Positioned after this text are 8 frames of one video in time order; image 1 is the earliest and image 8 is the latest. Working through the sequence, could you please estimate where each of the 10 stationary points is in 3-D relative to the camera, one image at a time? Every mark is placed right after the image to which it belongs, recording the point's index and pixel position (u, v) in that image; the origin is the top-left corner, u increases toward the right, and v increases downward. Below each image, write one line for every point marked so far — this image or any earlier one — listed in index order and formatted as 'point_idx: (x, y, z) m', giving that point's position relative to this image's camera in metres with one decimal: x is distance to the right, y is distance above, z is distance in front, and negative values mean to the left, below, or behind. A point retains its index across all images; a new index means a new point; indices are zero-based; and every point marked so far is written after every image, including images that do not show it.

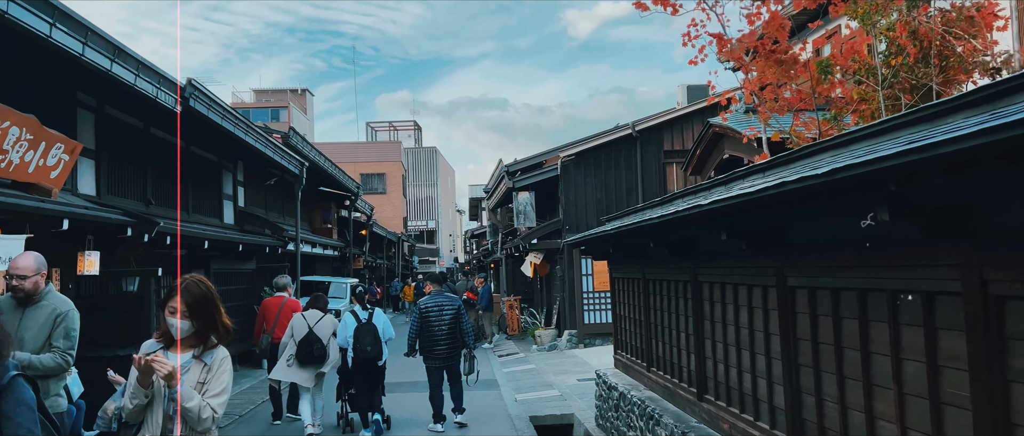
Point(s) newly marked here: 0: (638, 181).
0: (+2.4, +0.7, +15.0) m
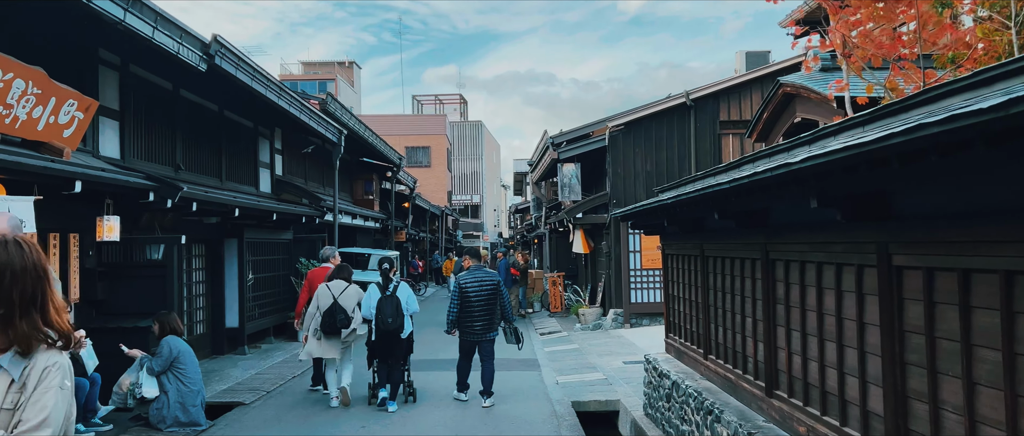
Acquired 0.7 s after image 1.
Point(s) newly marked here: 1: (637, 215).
0: (+3.2, +1.1, +14.2) m
1: (+1.1, 0.0, +7.3) m
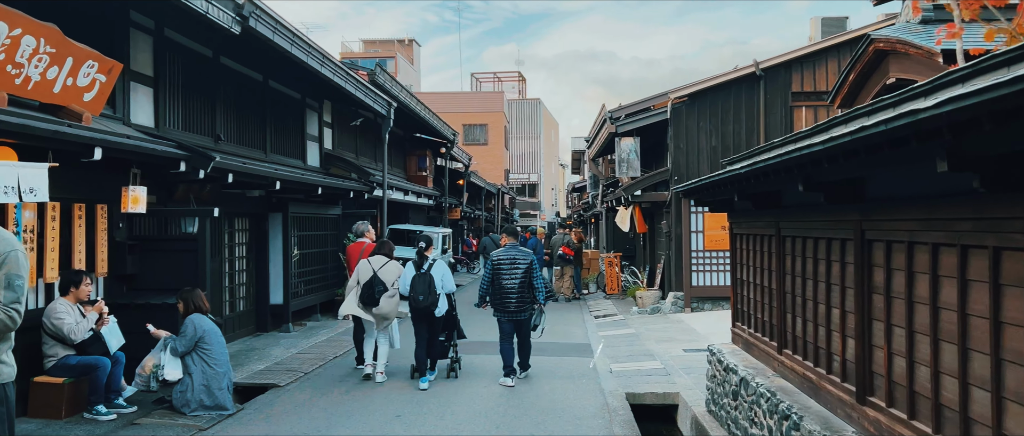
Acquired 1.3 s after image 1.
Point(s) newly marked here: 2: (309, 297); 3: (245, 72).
0: (+4.1, +1.5, +13.2) m
1: (+1.5, +0.2, +6.6) m
2: (-3.1, -1.2, +12.4) m
3: (-3.6, +1.9, +10.7) m
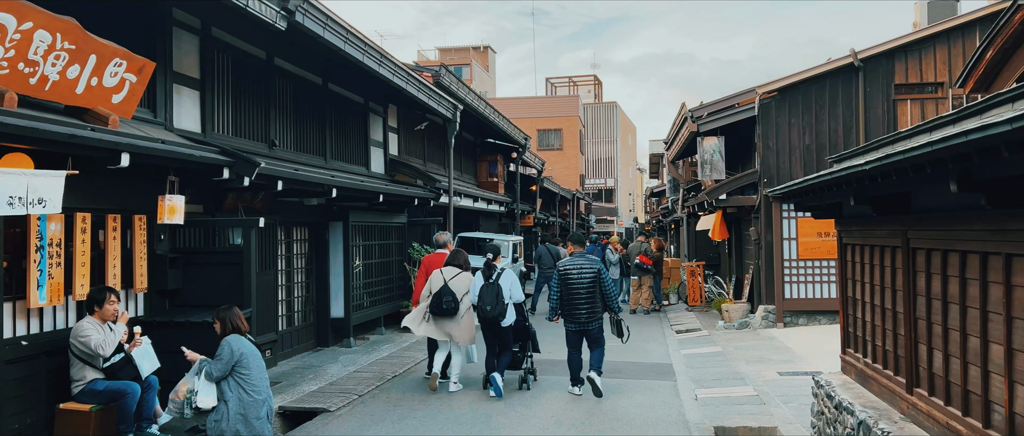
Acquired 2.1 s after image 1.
0: (+5.2, +1.4, +12.0) m
1: (+2.0, +0.2, +5.6) m
2: (-2.1, -1.3, +11.8) m
3: (-2.7, +1.8, +10.3) m
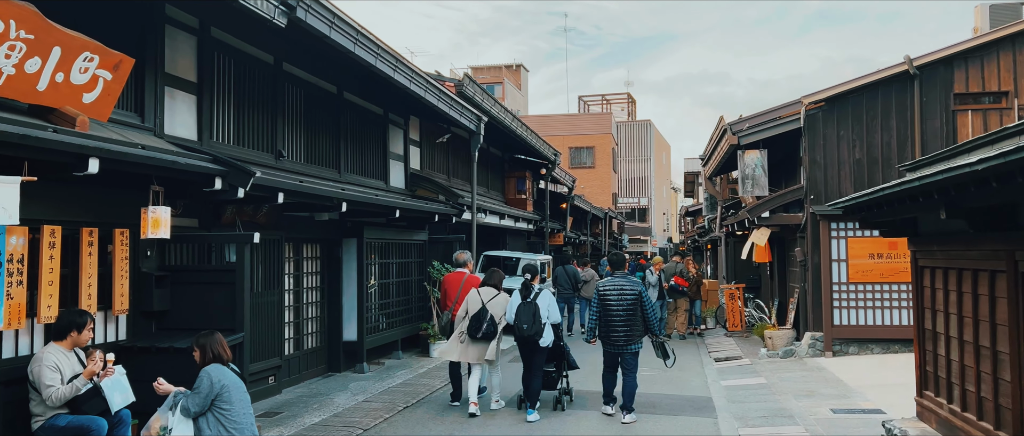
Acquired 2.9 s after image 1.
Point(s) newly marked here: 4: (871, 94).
0: (+5.5, +1.1, +11.1) m
1: (+2.1, +0.1, +4.8) m
2: (-1.7, -1.6, +11.1) m
3: (-2.4, +1.6, +9.7) m
4: (+5.0, +1.7, +11.3) m
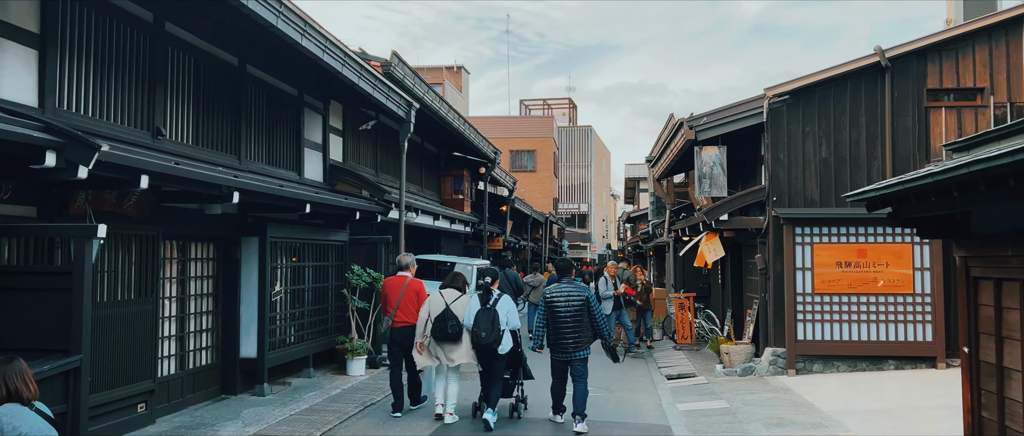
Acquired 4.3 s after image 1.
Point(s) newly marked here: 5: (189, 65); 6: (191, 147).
0: (+4.7, +1.1, +10.1) m
1: (+1.8, +0.1, +3.6) m
2: (-2.6, -1.5, +9.7) m
3: (-3.1, +1.7, +8.2) m
4: (+4.2, +1.7, +10.3) m
5: (-3.1, +1.5, +7.8) m
6: (-3.1, +0.7, +7.8) m
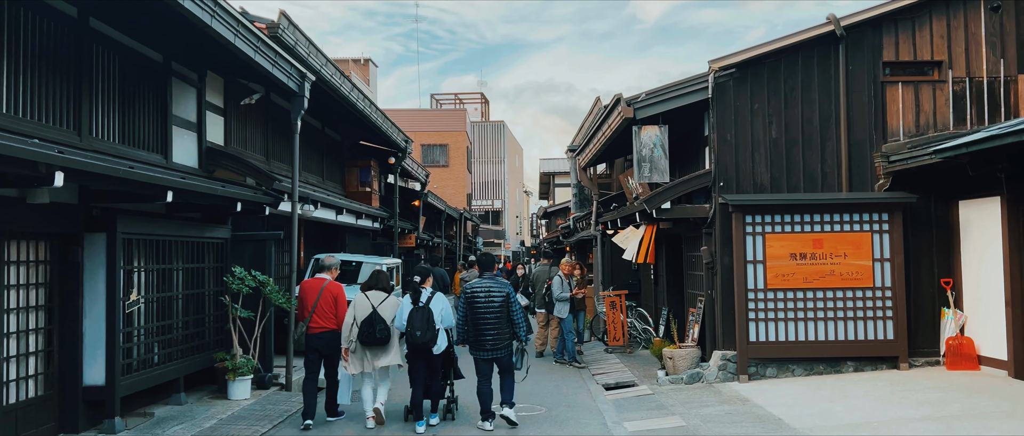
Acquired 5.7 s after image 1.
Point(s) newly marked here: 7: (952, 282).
0: (+3.7, +1.2, +9.2) m
1: (+1.5, +0.2, +2.4) m
2: (-3.4, -1.5, +7.9) m
3: (-3.8, +1.8, +6.3) m
4: (+3.2, +1.8, +9.3) m
5: (-3.8, +1.5, +6.0) m
6: (-3.8, +0.8, +5.9) m
7: (+4.9, -0.7, +9.0) m
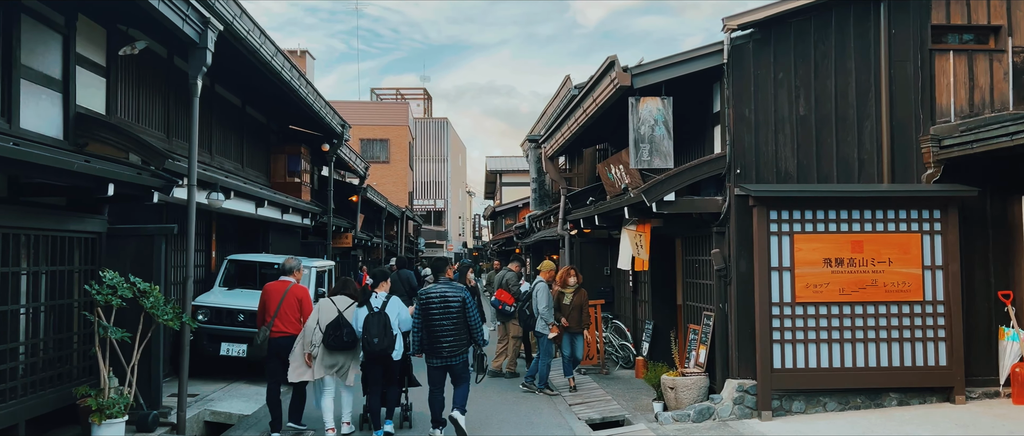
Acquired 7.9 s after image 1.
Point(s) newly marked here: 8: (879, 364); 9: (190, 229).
0: (+3.4, +1.2, +7.5) m
1: (+1.7, +0.3, +0.5) m
2: (-3.6, -1.3, +5.7) m
3: (-3.8, +1.9, +4.1) m
4: (+2.9, +1.9, +7.5) m
5: (-3.8, +1.7, +3.7) m
6: (-3.8, +0.9, +3.7) m
7: (+4.6, -0.7, +7.4) m
8: (+3.3, -1.3, +7.2) m
9: (-3.0, -0.1, +7.6) m
